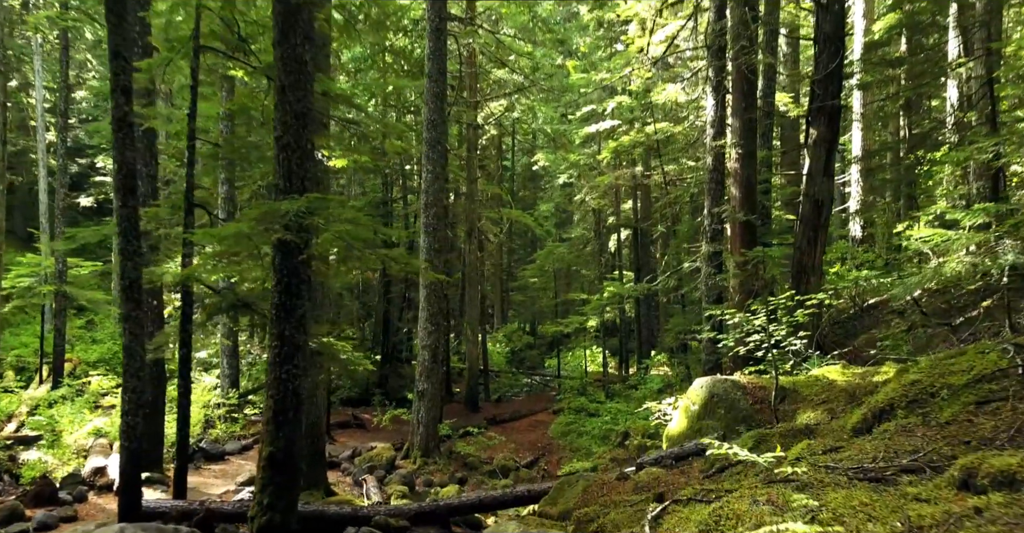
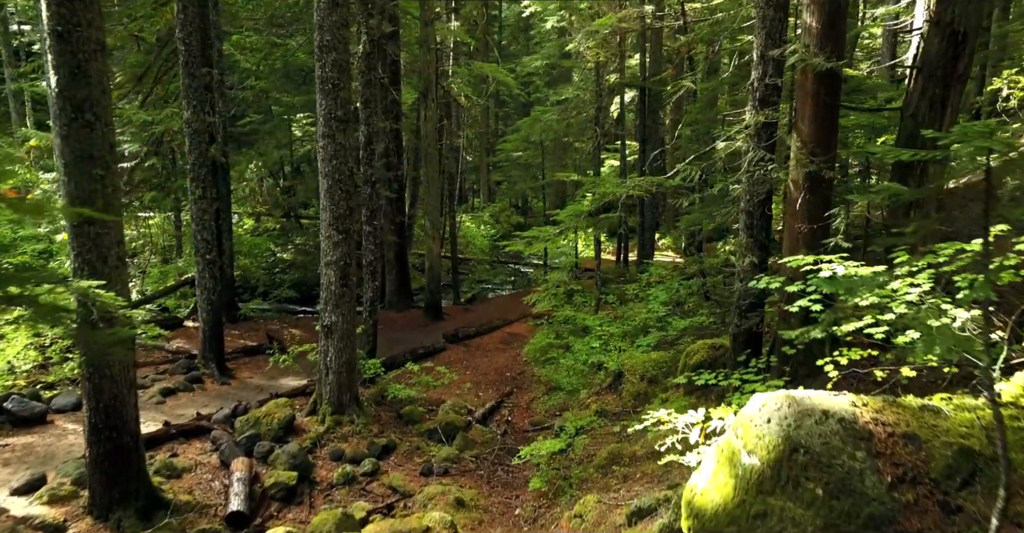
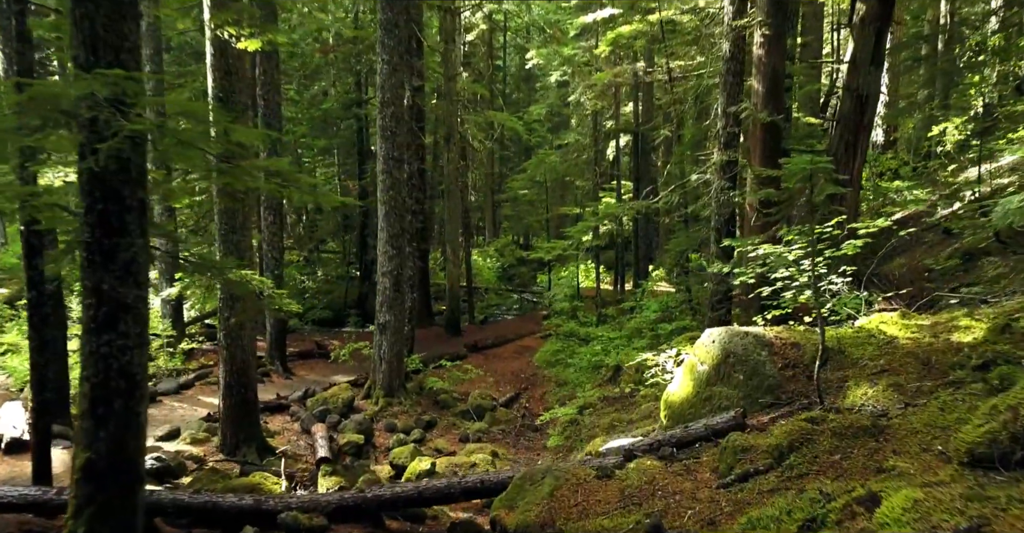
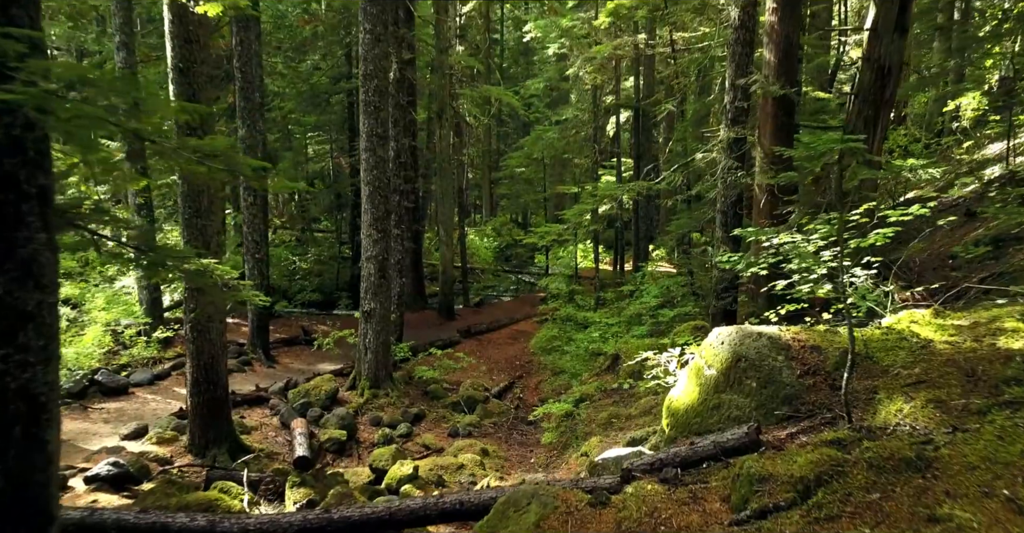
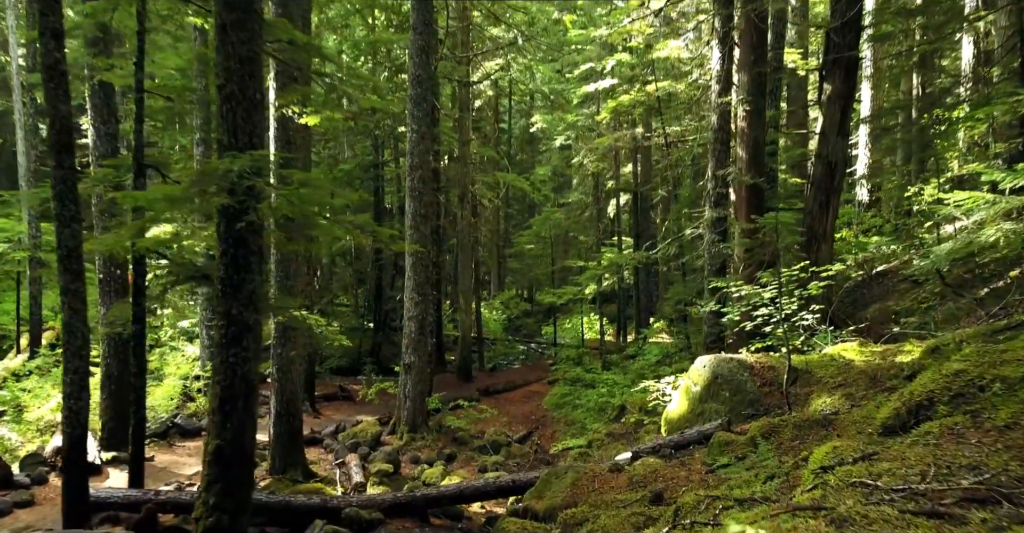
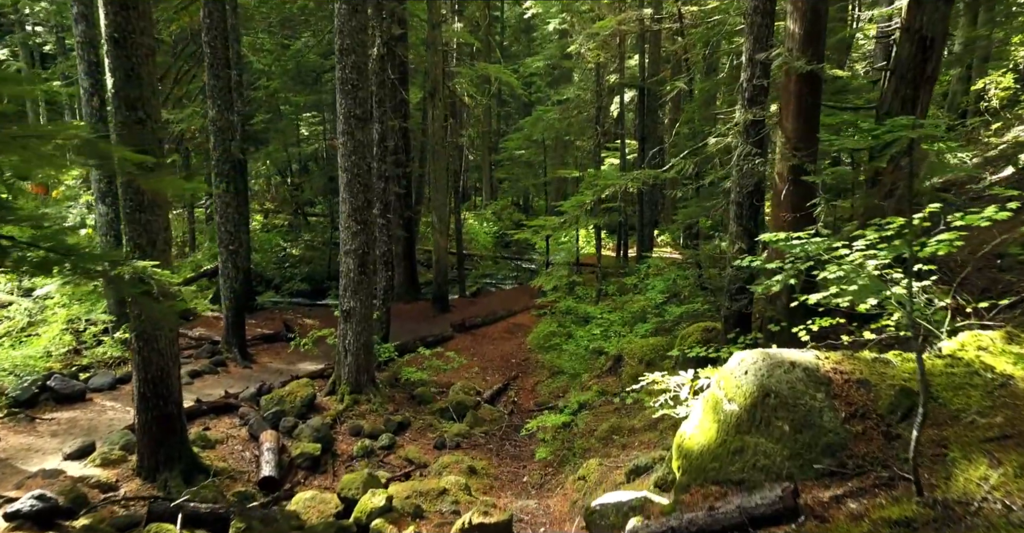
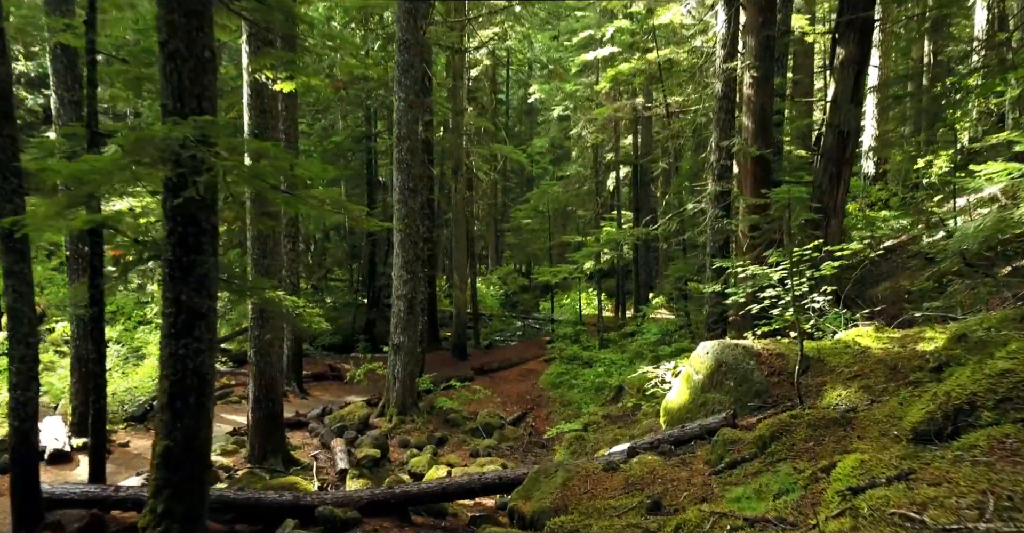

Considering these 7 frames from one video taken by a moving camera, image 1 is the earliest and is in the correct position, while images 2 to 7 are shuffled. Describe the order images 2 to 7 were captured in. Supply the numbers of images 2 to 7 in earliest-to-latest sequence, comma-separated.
5, 7, 3, 4, 6, 2
